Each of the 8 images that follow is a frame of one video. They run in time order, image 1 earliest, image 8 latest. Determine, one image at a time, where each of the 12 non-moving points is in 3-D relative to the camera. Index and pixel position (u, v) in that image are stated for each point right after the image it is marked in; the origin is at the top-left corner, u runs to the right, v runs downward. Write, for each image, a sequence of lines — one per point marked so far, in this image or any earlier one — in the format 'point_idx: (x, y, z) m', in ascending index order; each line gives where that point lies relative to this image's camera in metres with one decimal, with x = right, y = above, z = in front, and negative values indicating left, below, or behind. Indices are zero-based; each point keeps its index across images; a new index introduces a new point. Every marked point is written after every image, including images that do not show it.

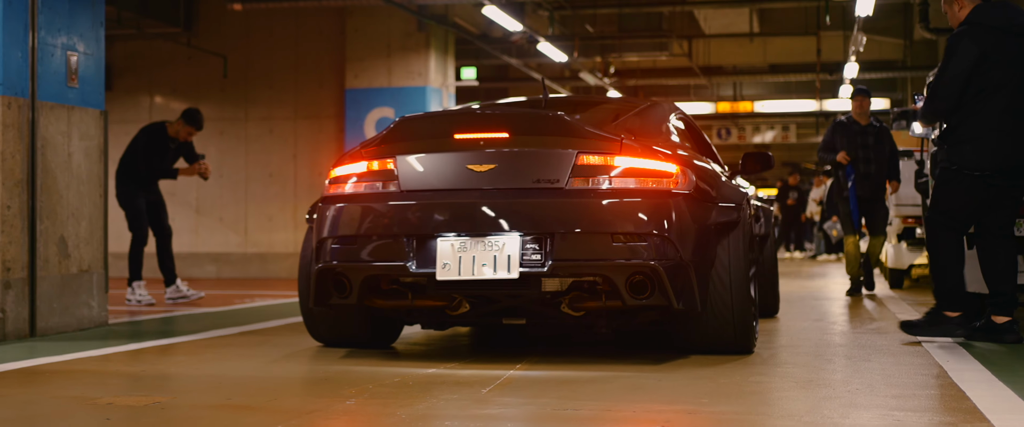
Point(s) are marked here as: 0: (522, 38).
0: (+0.1, +2.5, +13.9) m
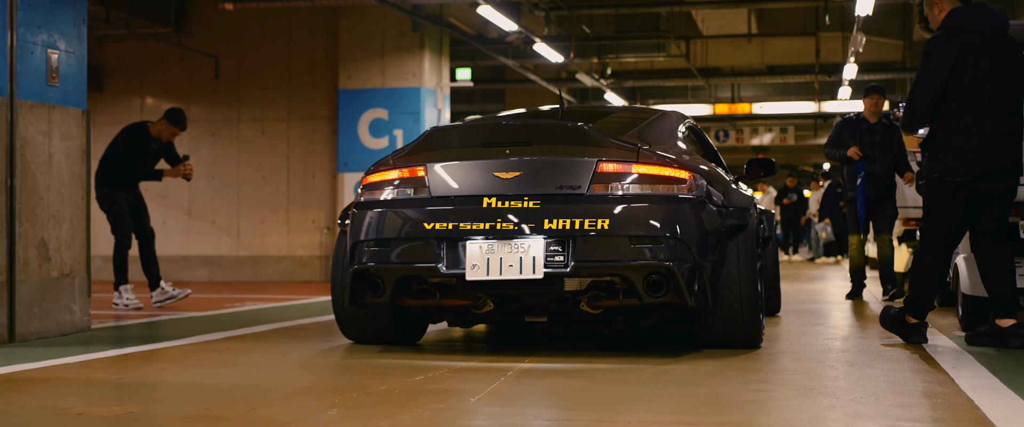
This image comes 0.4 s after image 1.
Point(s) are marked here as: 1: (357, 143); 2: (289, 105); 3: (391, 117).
0: (+0.1, +2.5, +13.7) m
1: (-1.9, +0.9, +12.0) m
2: (-2.9, +1.4, +12.6) m
3: (-1.5, +1.2, +11.9) m
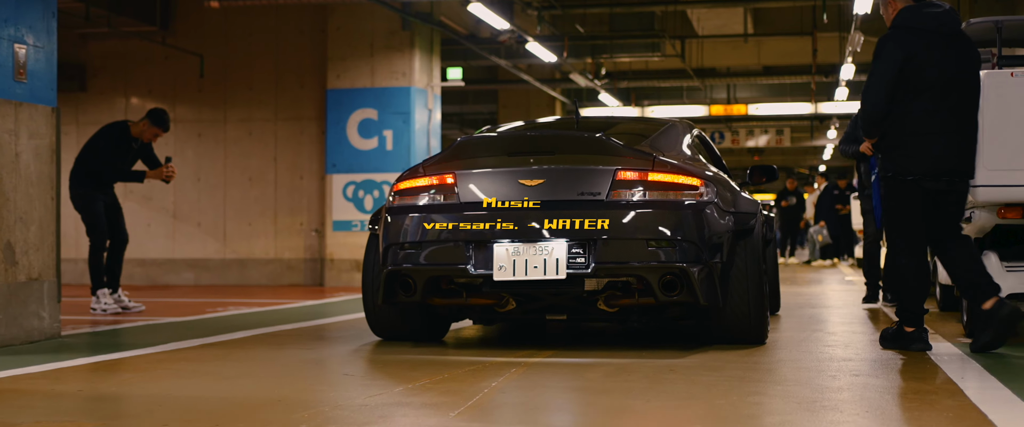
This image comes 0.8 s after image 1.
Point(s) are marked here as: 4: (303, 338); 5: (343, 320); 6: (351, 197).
0: (0.0, +2.5, +13.5) m
1: (-2.0, +0.9, +11.8) m
2: (-3.0, +1.4, +12.4) m
3: (-1.6, +1.2, +11.7) m
4: (-1.3, -0.8, +6.2) m
5: (-1.3, -0.8, +7.8) m
6: (-1.9, +0.2, +11.7) m
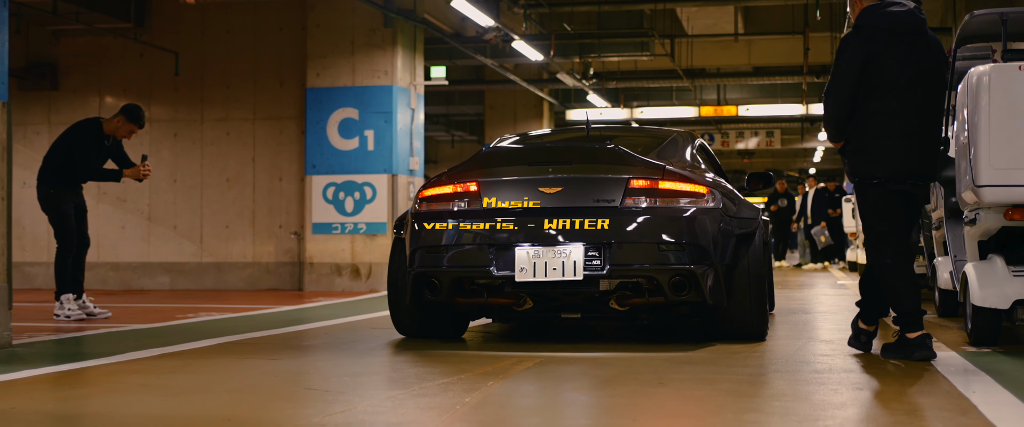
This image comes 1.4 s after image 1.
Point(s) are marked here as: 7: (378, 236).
0: (-0.2, +2.4, +13.2) m
1: (-2.2, +0.8, +11.4) m
2: (-3.2, +1.4, +12.0) m
3: (-1.8, +1.1, +11.3) m
4: (-1.5, -0.8, +5.9) m
5: (-1.5, -0.9, +7.4) m
6: (-2.1, +0.2, +11.3) m
7: (-1.5, -0.3, +11.2) m
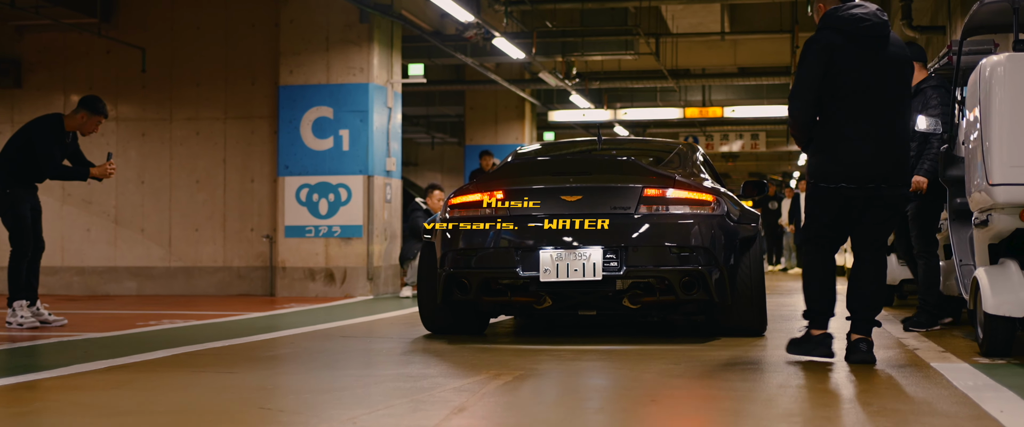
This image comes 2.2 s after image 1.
0: (-0.5, +2.4, +12.8) m
1: (-2.4, +0.8, +11.0) m
2: (-3.4, +1.3, +11.6) m
3: (-2.0, +1.1, +10.9) m
4: (-1.6, -0.8, +5.5) m
5: (-1.6, -0.9, +7.0) m
6: (-2.3, +0.1, +10.9) m
7: (-1.8, -0.3, +10.8) m
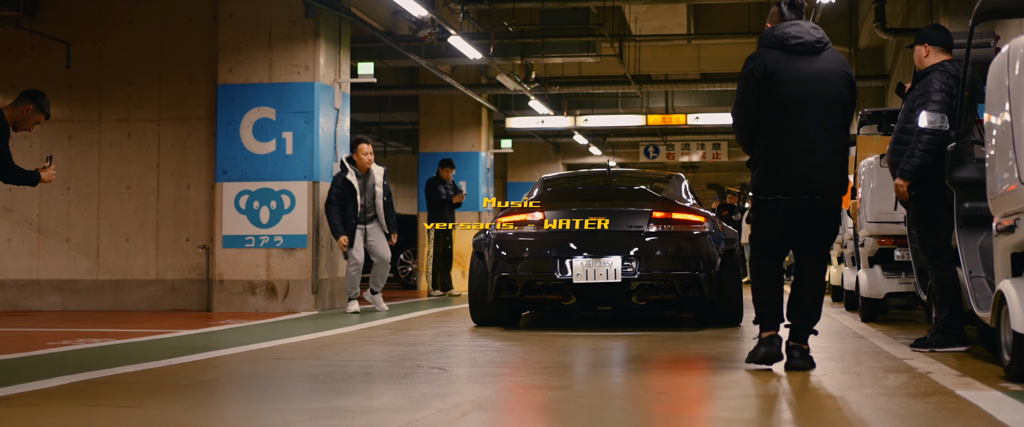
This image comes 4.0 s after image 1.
0: (-1.0, +2.3, +12.1) m
1: (-2.9, +0.7, +10.2) m
2: (-3.9, +1.2, +10.8) m
3: (-2.4, +1.0, +10.1) m
4: (-1.8, -0.8, +4.7) m
5: (-1.9, -0.9, +6.2) m
6: (-2.8, +0.1, +10.1) m
7: (-2.2, -0.4, +10.0) m
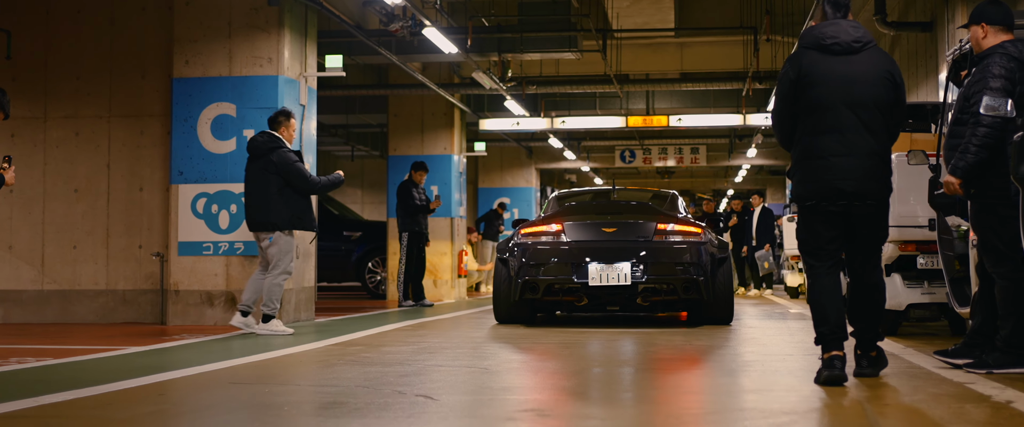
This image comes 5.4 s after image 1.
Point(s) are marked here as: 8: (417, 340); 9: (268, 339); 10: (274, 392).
0: (-1.3, +2.2, +11.4) m
1: (-3.1, +0.7, +9.4) m
2: (-4.1, +1.2, +10.0) m
3: (-2.6, +1.0, +9.4) m
4: (-1.8, -0.8, +4.0) m
5: (-2.0, -0.9, +5.5) m
6: (-3.0, 0.0, +9.3) m
7: (-2.4, -0.4, +9.2) m
8: (-0.7, -1.0, +7.3) m
9: (-1.9, -1.0, +7.6) m
10: (-1.1, -0.8, +4.6) m
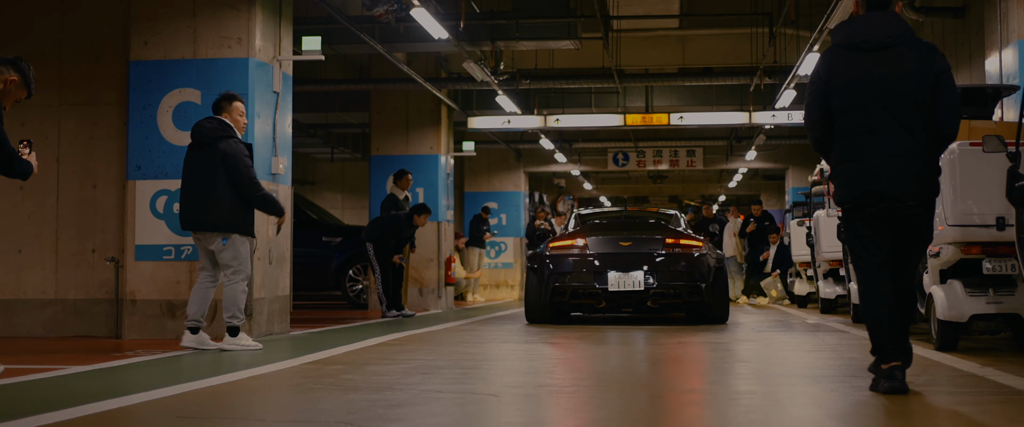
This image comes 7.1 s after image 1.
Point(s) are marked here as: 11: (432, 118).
0: (-1.3, +2.2, +10.4) m
1: (-3.1, +0.7, +8.4) m
2: (-4.2, +1.2, +8.9) m
3: (-2.7, +1.0, +8.4) m
4: (-1.7, -0.8, +3.0) m
5: (-1.9, -0.9, +4.5) m
6: (-3.0, 0.0, +8.3) m
7: (-2.4, -0.4, +8.2) m
8: (-0.7, -0.9, +6.3) m
9: (-1.9, -1.0, +6.6) m
10: (-1.0, -0.8, +3.6) m
11: (-1.4, +1.6, +16.6) m
